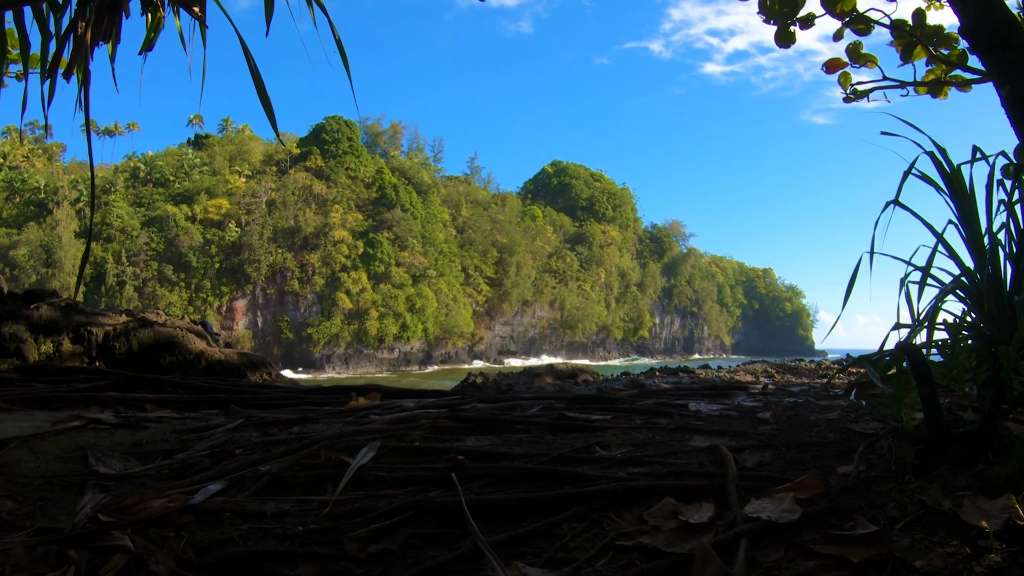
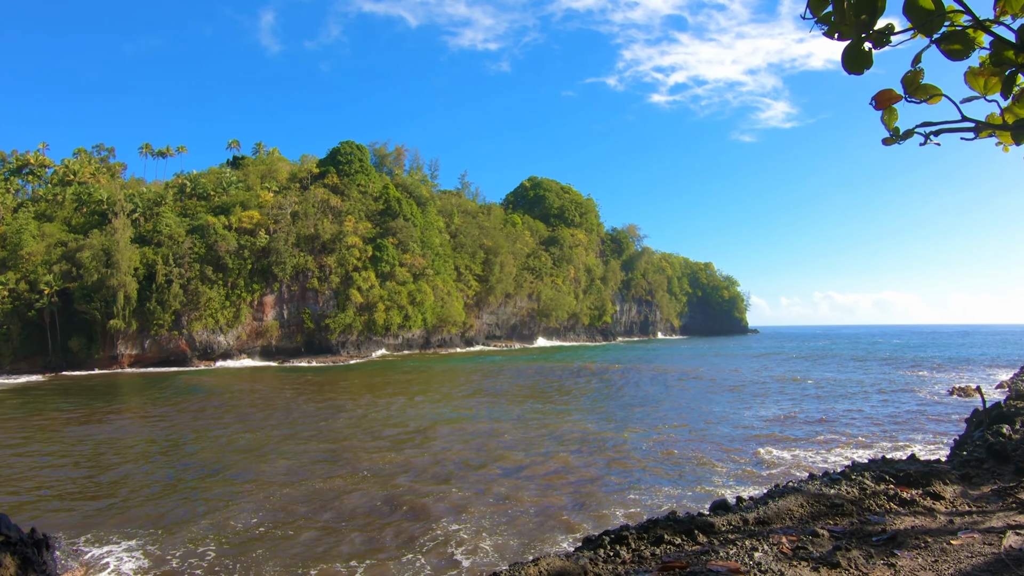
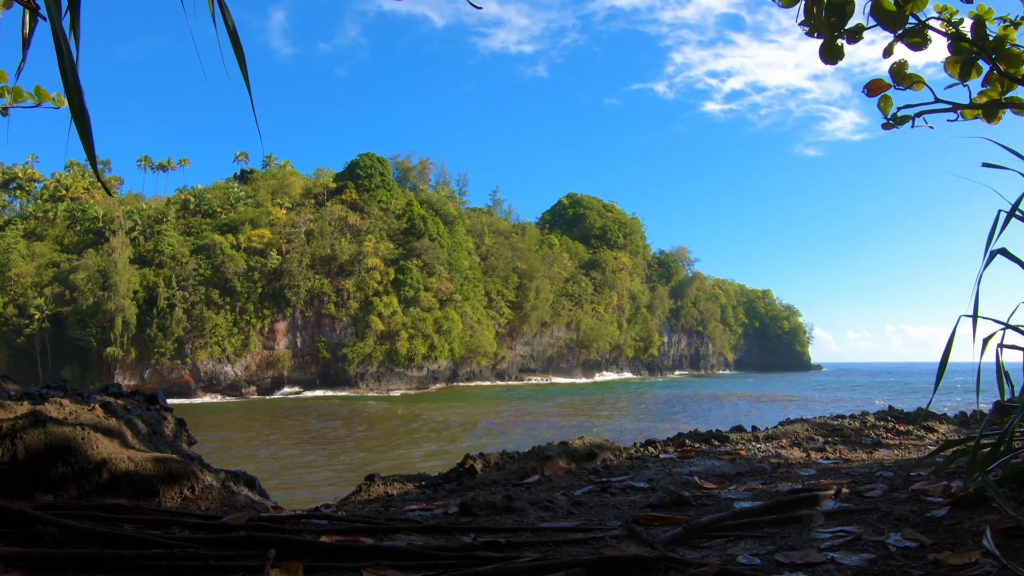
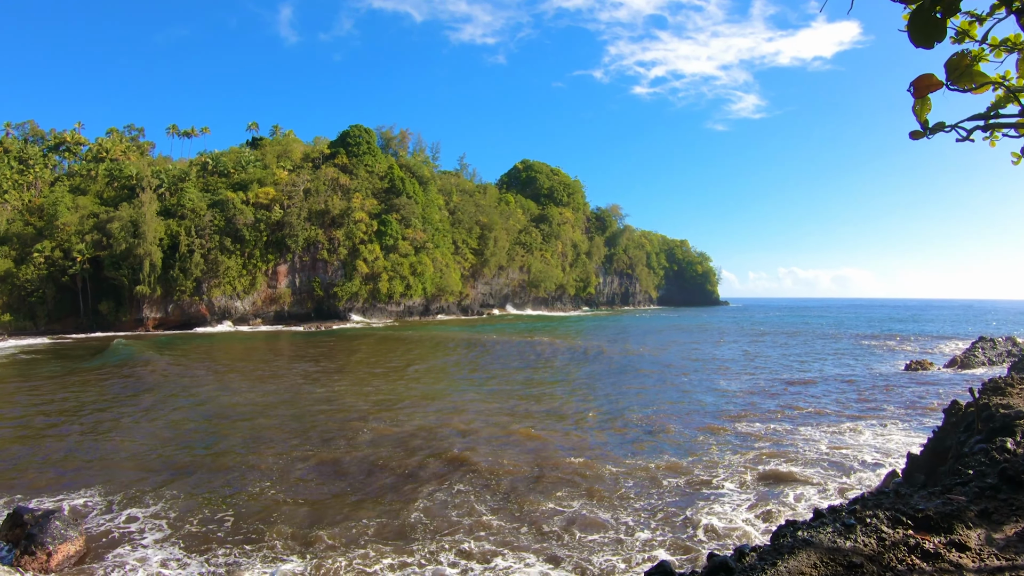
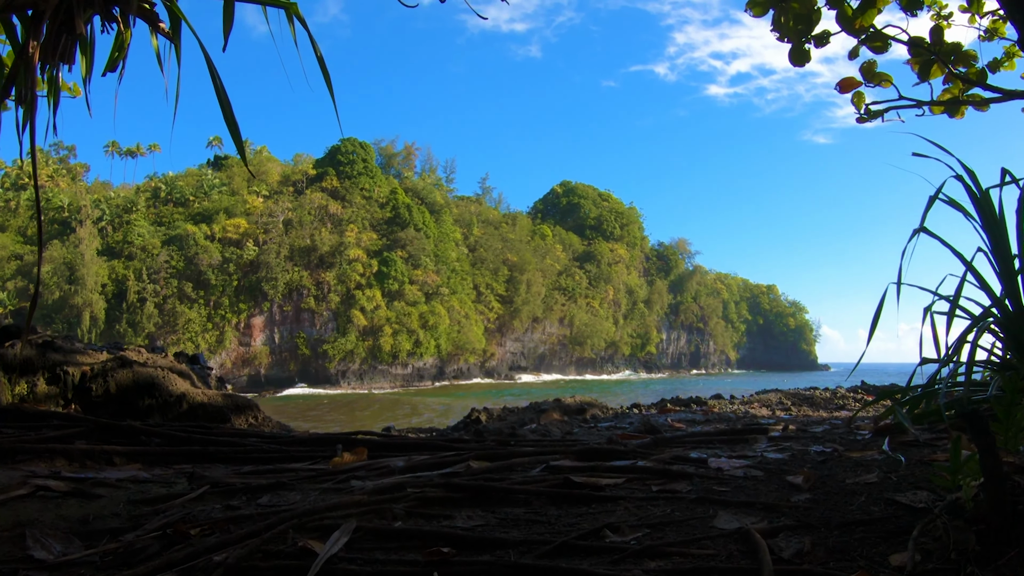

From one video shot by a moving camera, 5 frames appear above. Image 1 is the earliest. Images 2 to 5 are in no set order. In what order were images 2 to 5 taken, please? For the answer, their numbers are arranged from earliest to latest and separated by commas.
5, 3, 2, 4
